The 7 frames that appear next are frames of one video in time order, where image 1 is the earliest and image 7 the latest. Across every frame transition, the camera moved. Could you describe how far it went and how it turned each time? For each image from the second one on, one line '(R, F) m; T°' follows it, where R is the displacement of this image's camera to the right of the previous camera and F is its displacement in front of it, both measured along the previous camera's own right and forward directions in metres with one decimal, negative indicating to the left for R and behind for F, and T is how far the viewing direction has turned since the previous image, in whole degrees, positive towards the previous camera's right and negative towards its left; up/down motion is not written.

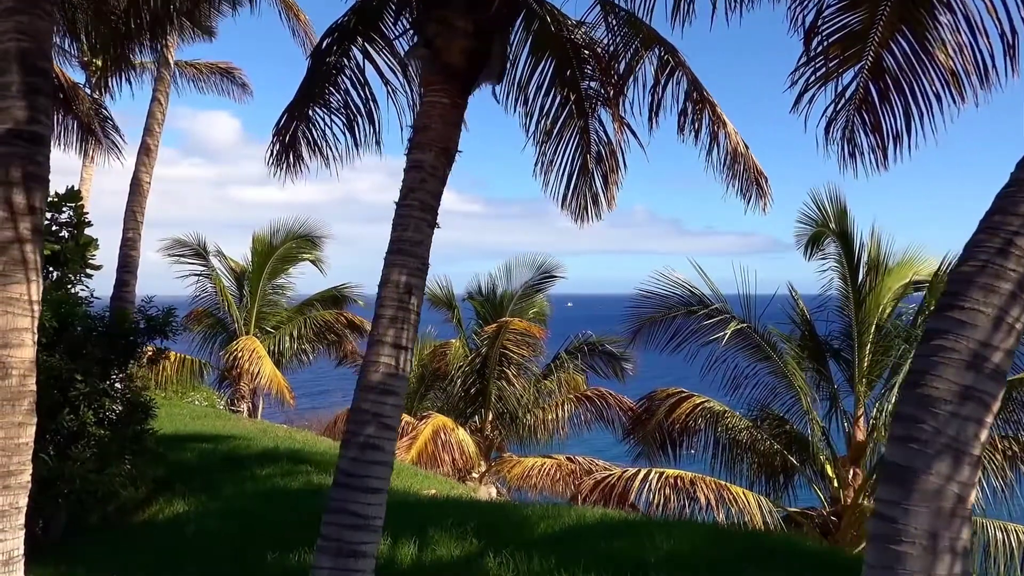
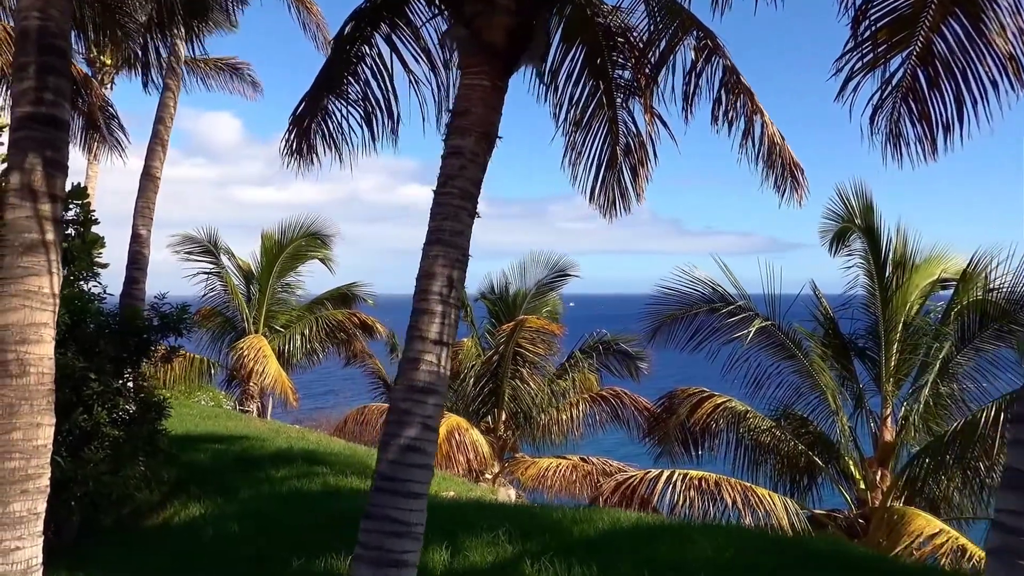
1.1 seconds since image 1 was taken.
(-0.2, +0.2) m; 0°
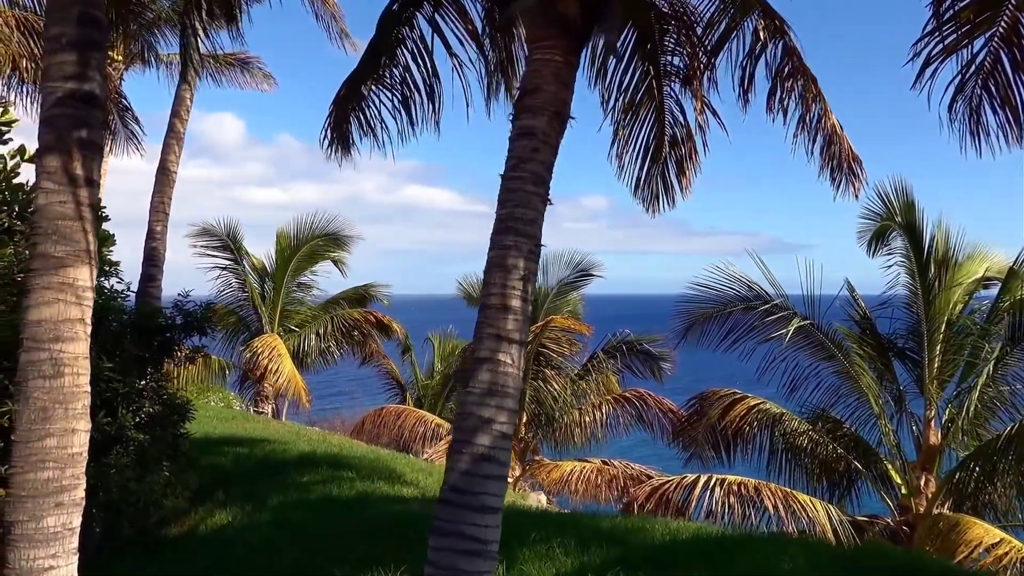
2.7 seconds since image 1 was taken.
(-0.3, +0.3) m; 0°
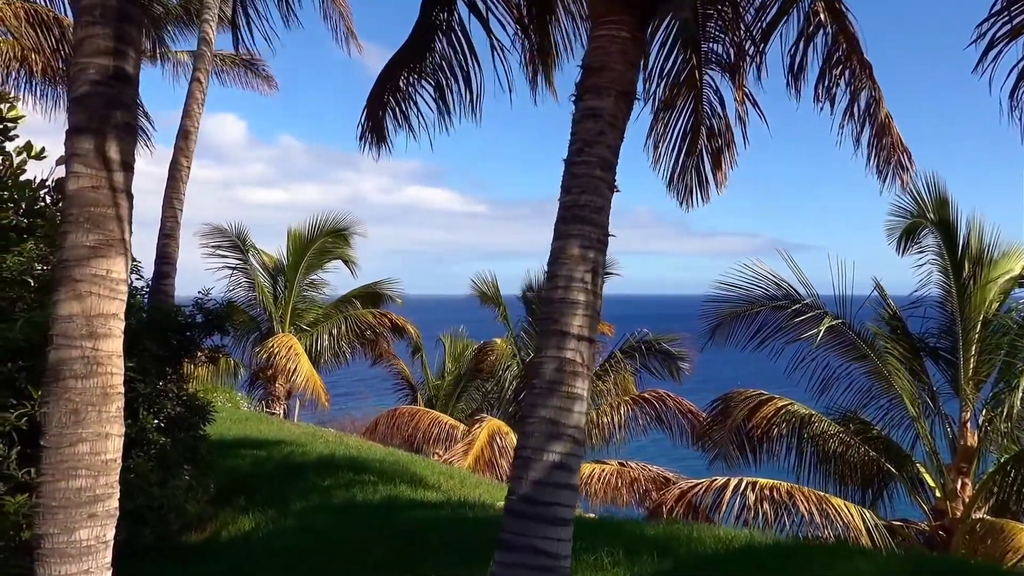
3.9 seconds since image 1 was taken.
(-0.3, +0.3) m; 0°
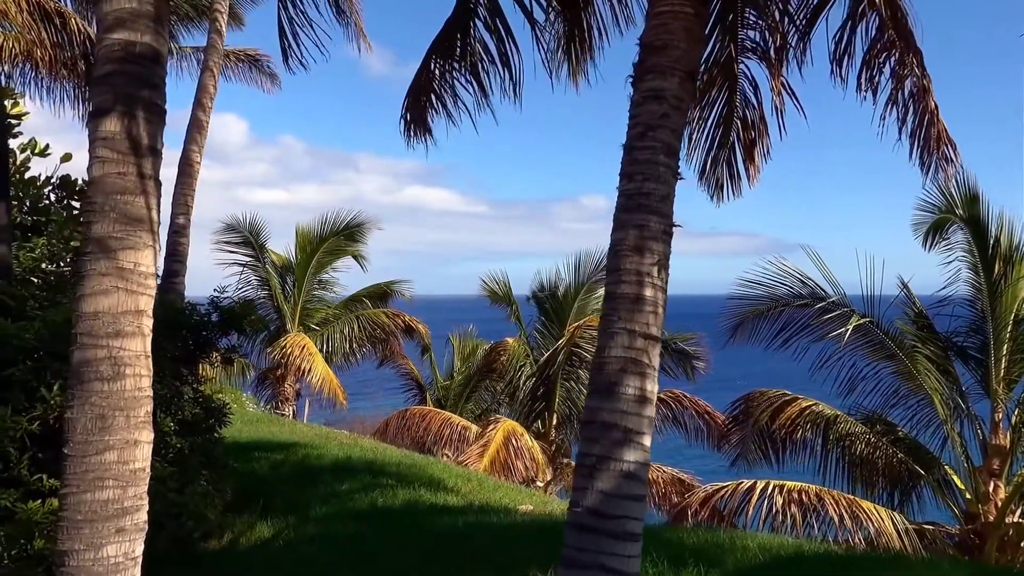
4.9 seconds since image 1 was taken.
(-0.2, +0.2) m; 0°
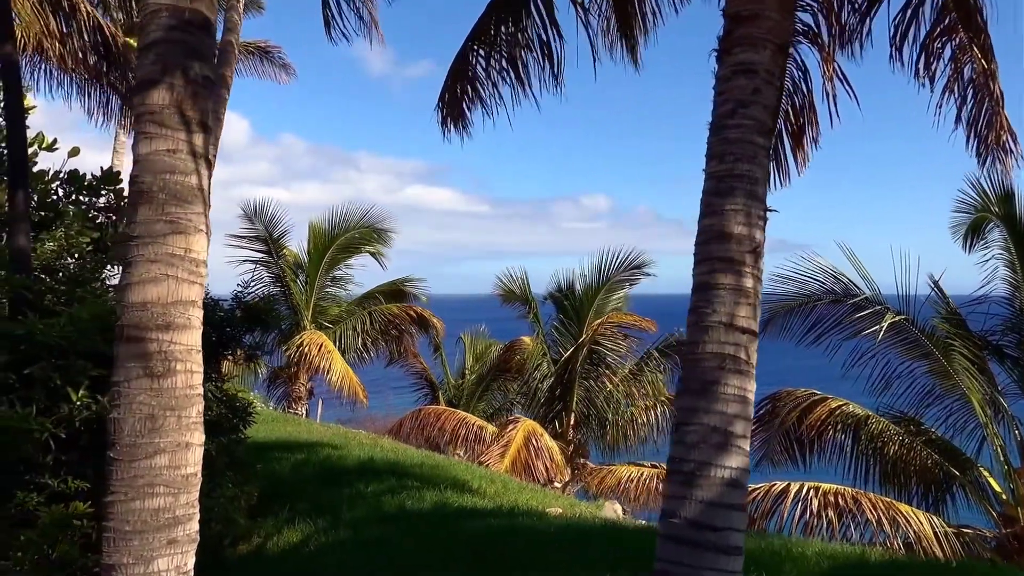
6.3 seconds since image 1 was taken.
(-0.3, +0.2) m; 0°
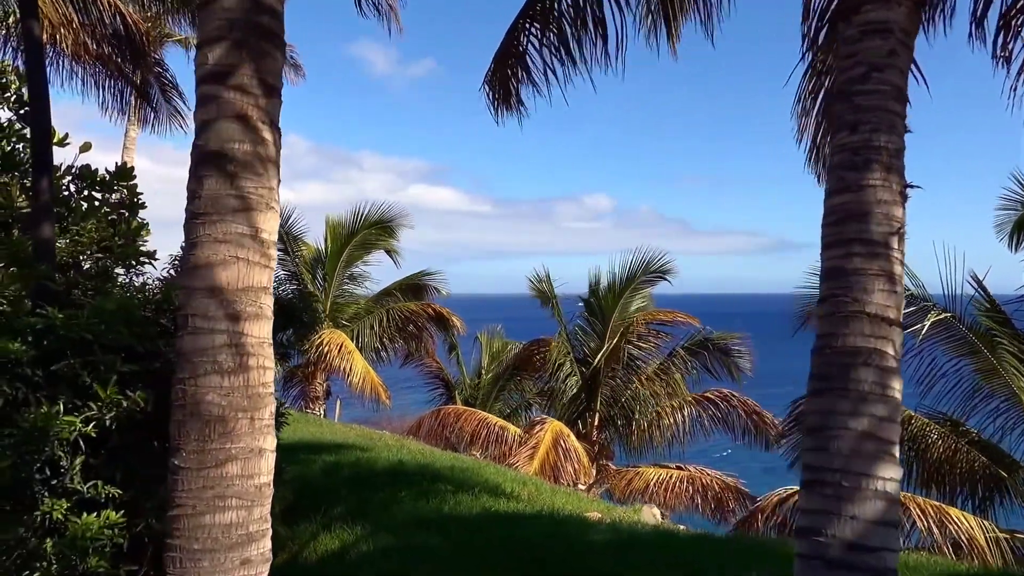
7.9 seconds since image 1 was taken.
(-0.3, +0.3) m; 0°
